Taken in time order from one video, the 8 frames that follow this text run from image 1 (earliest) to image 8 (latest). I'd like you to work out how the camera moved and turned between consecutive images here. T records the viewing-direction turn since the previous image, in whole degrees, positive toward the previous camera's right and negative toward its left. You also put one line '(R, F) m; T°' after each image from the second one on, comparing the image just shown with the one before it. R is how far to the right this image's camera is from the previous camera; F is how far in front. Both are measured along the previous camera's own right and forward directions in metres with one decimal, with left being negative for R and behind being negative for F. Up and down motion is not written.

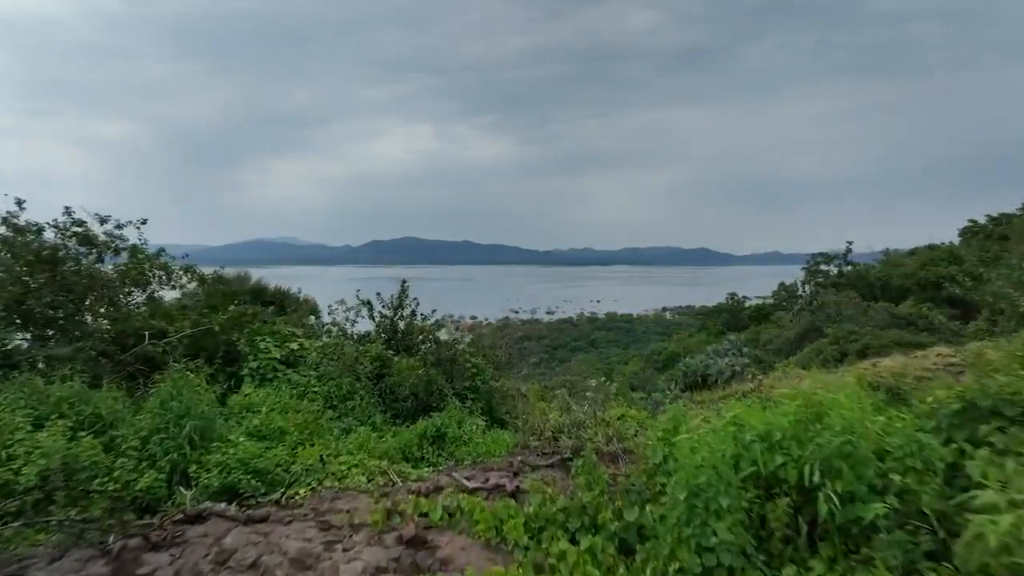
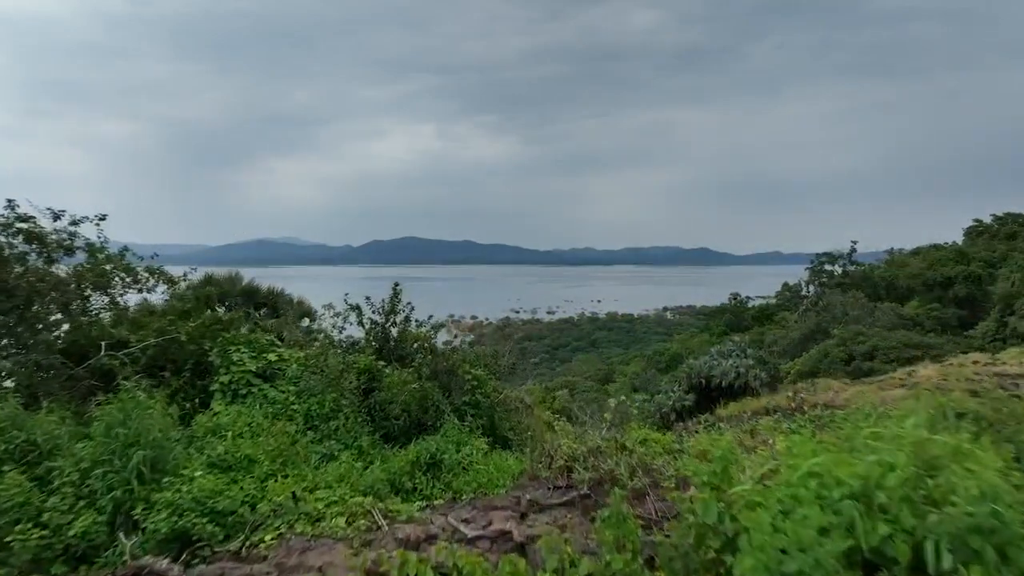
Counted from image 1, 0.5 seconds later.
(0.0, +0.5) m; 0°
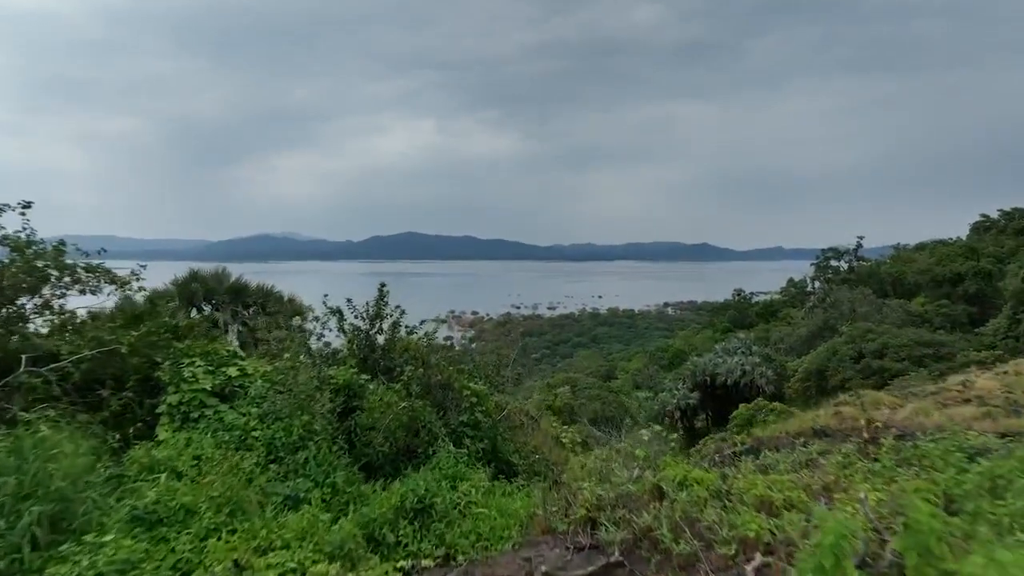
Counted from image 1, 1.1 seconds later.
(0.0, +0.6) m; 0°
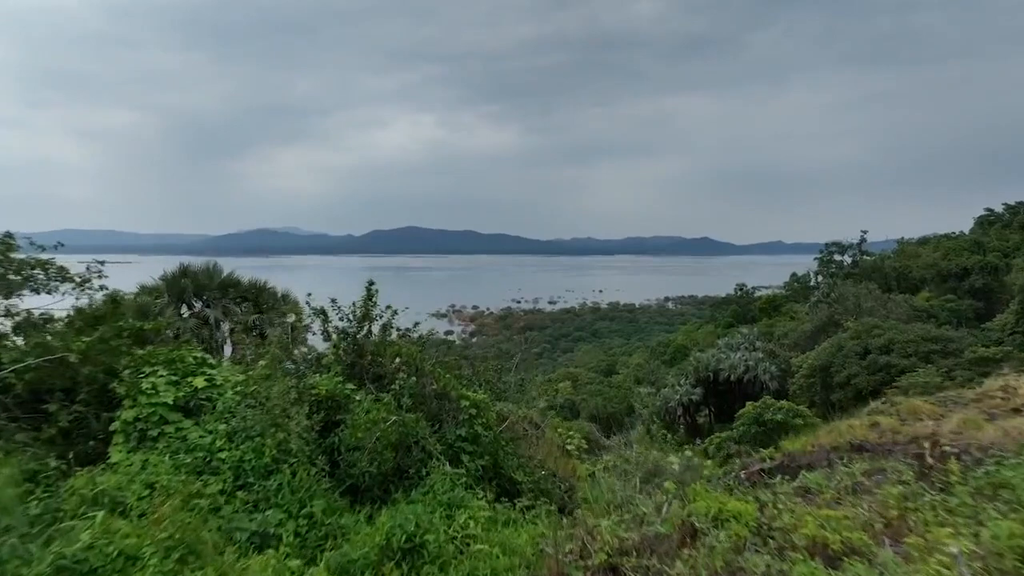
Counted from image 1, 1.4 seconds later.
(0.0, +0.4) m; 0°
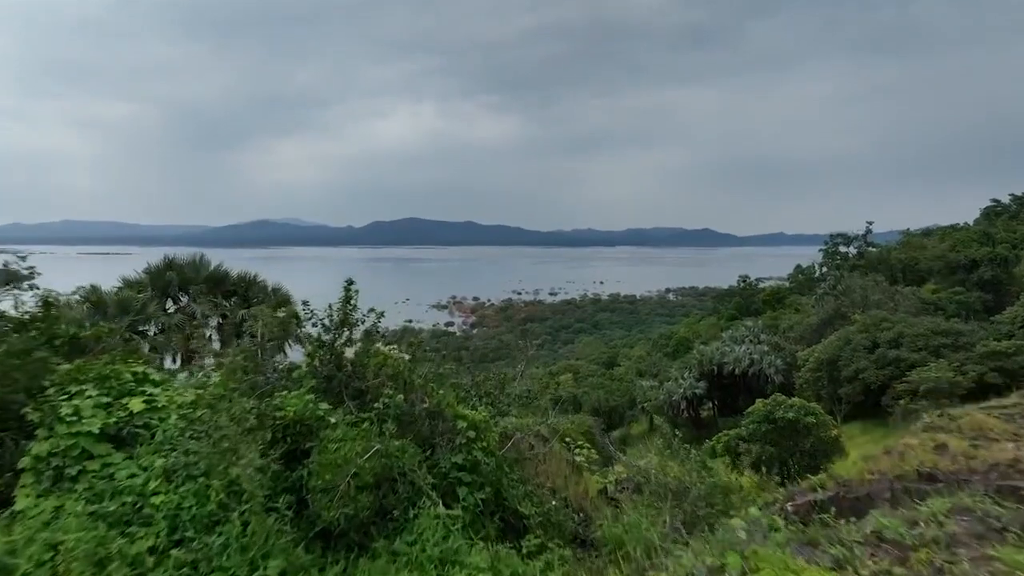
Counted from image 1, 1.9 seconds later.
(0.0, +0.5) m; 0°
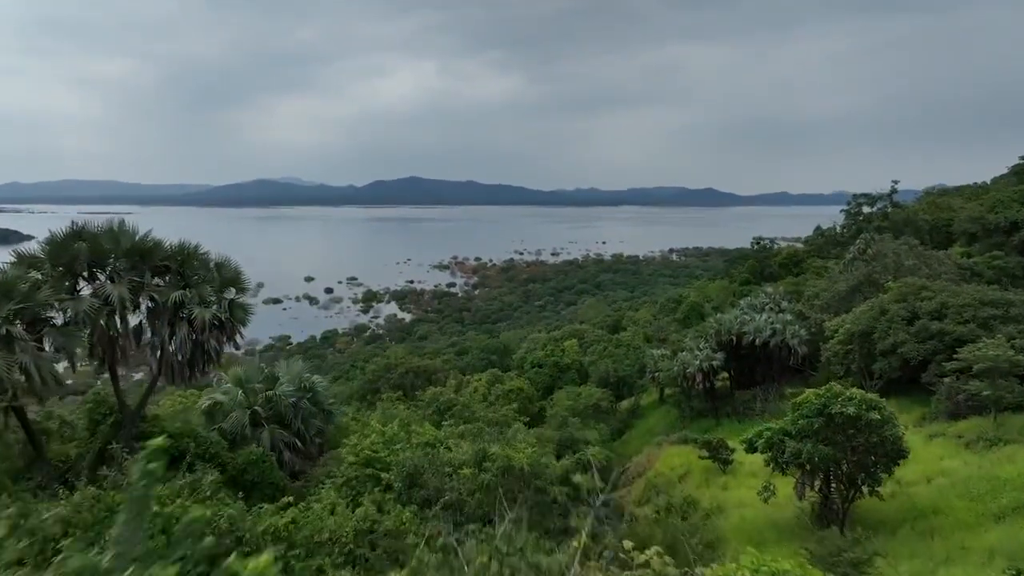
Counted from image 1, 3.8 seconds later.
(-0.1, +2.3) m; 0°
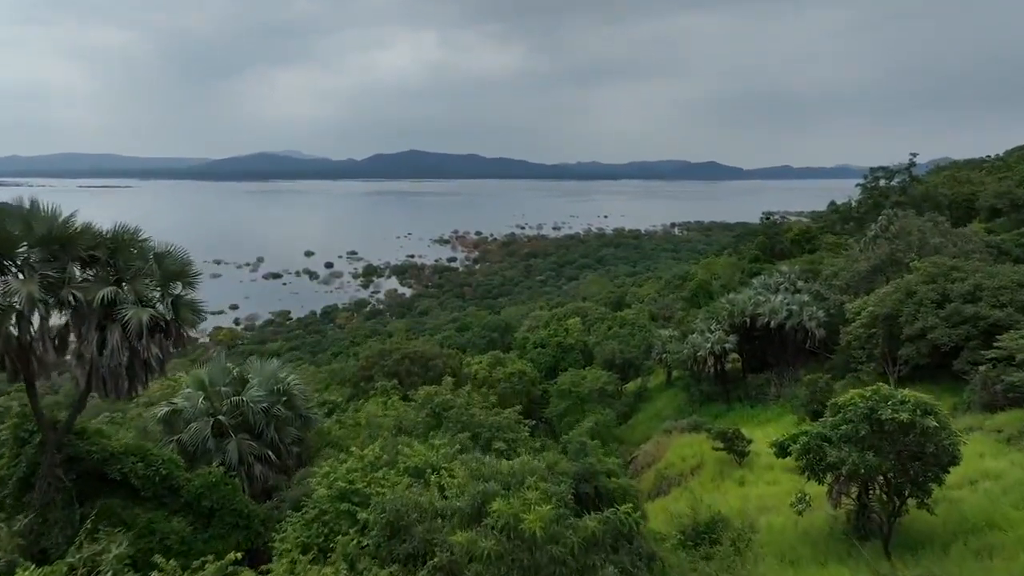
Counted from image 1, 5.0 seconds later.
(-0.1, +1.6) m; 0°
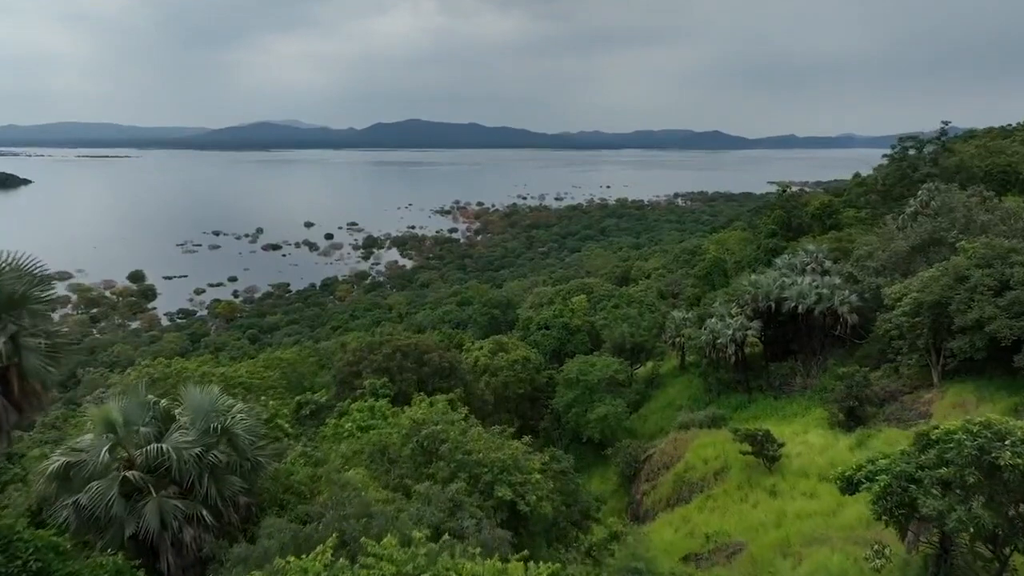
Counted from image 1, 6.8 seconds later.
(-0.1, +2.4) m; 0°
